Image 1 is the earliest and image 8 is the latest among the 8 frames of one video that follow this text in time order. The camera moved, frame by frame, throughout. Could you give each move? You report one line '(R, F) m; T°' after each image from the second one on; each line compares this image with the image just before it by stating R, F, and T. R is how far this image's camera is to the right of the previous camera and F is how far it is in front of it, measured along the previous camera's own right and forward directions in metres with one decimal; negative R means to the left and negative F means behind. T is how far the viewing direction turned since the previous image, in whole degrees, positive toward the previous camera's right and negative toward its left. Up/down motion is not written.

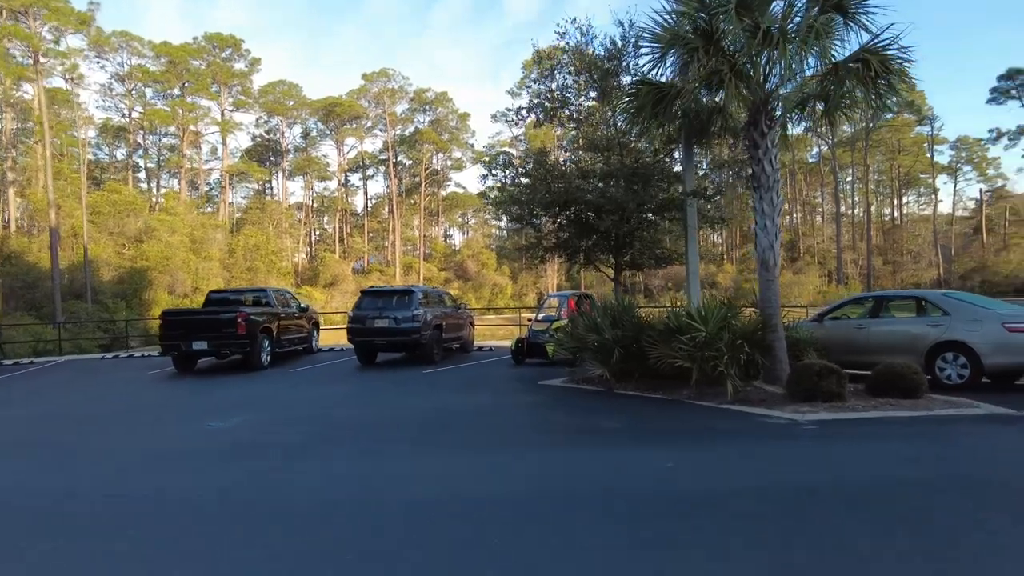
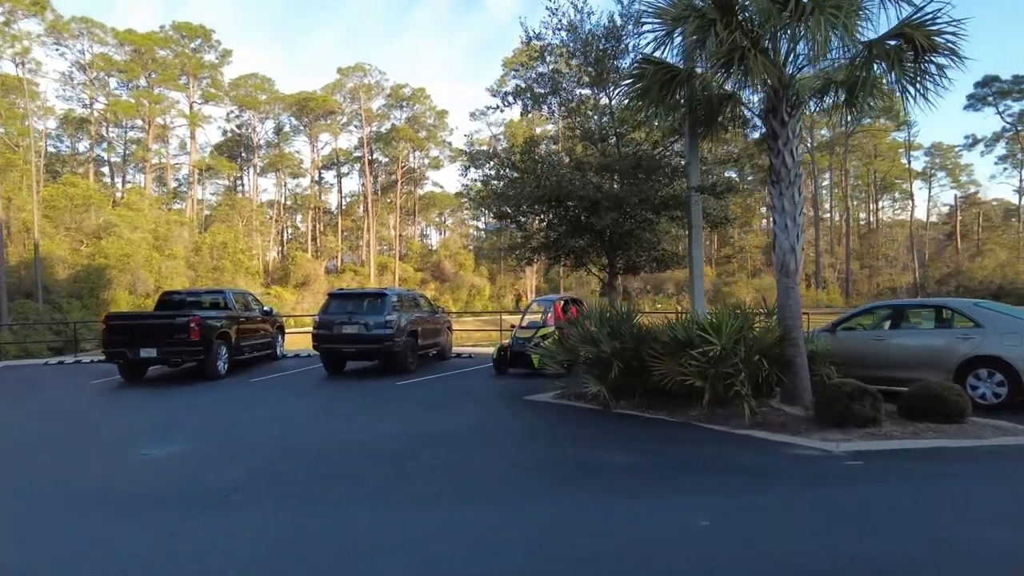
(-0.1, +1.2) m; +2°
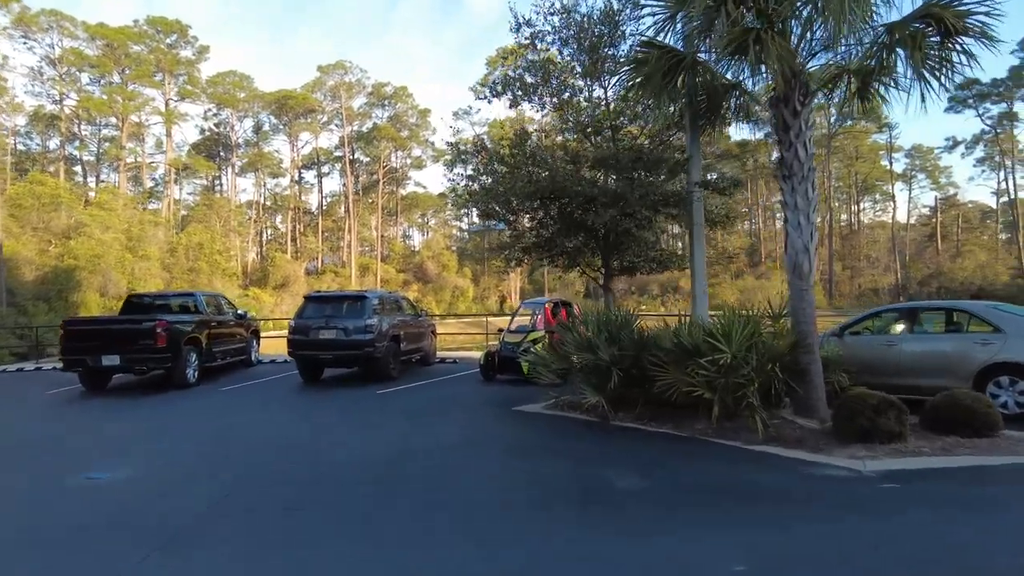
(-0.1, +0.7) m; +1°
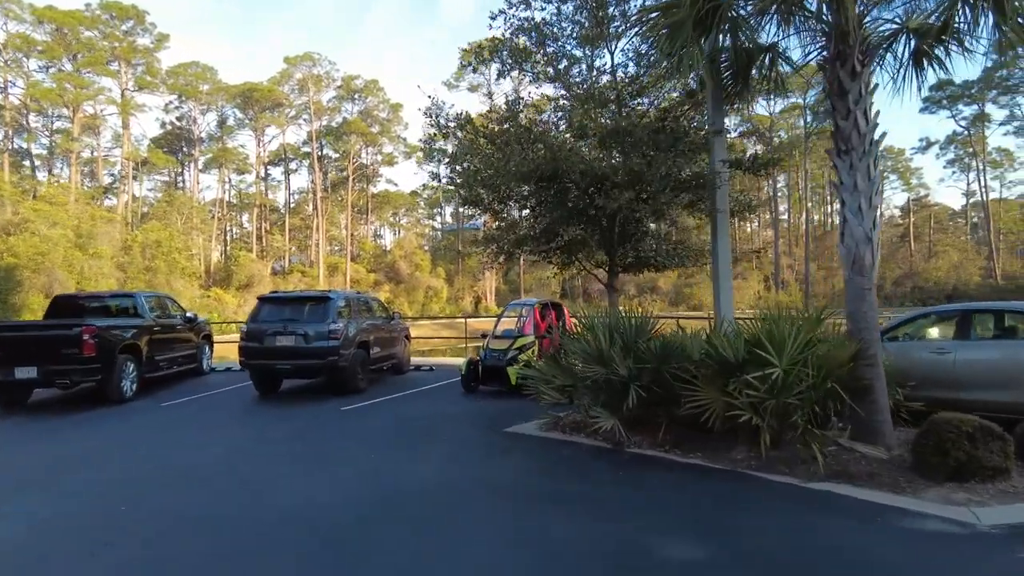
(-0.2, +1.5) m; +2°
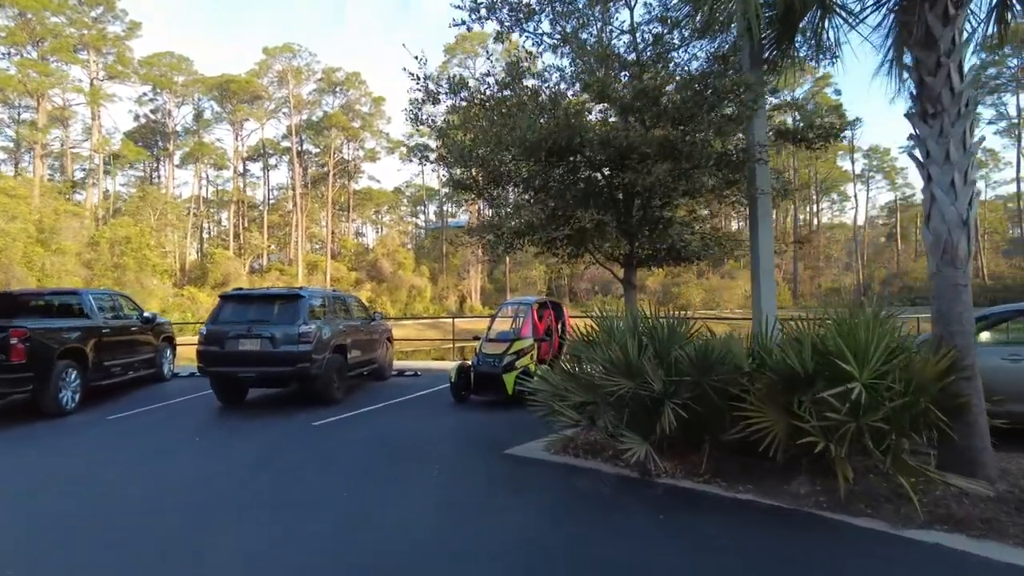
(-0.2, +1.3) m; +1°
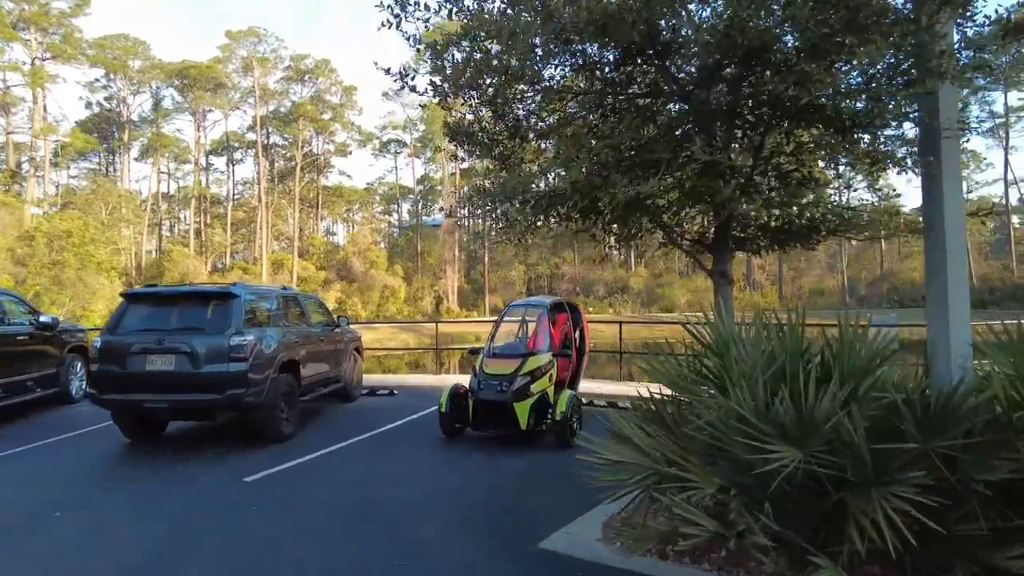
(-0.4, +2.6) m; +2°
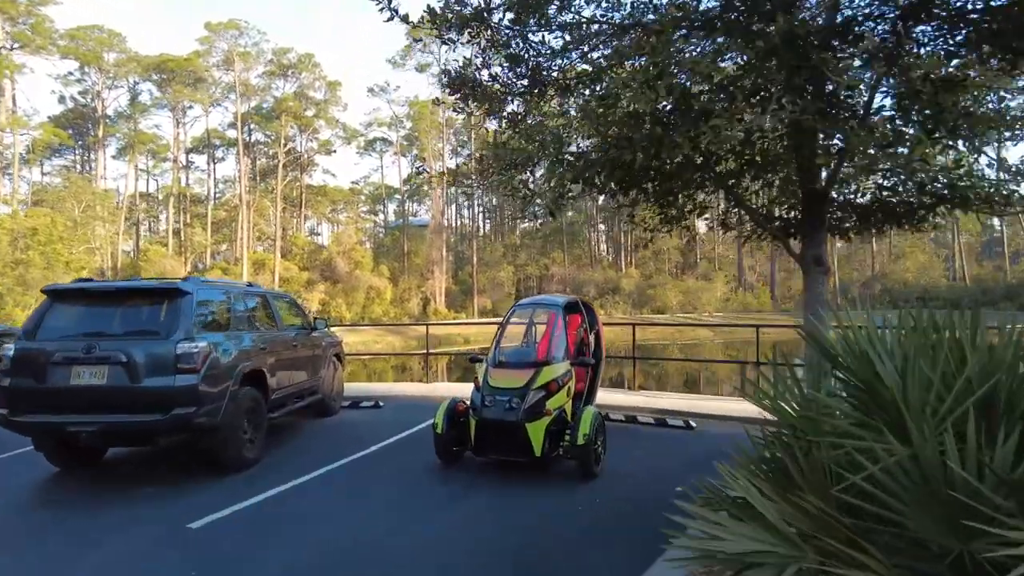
(-0.2, +1.3) m; +1°
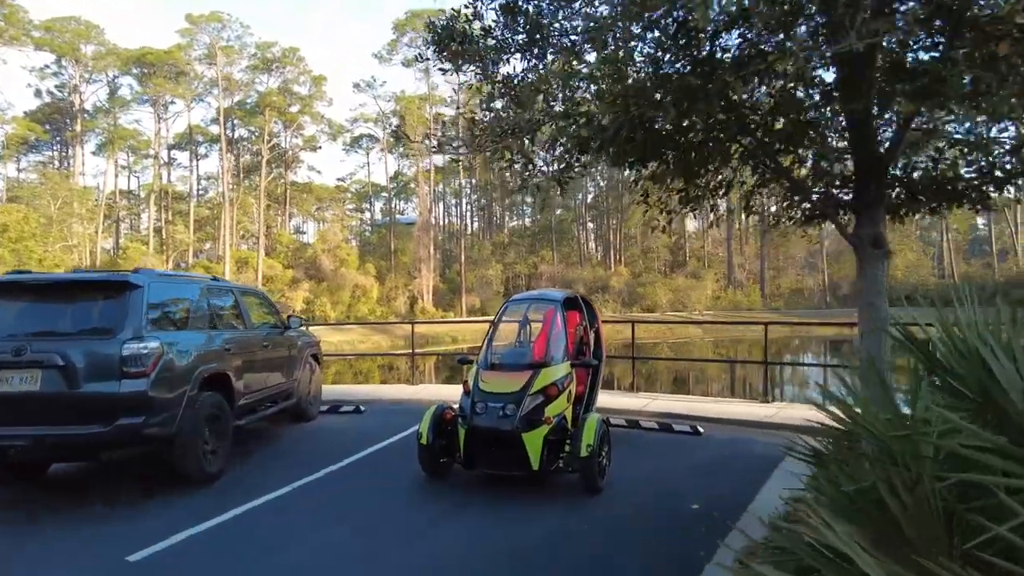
(0.0, +0.7) m; +1°
